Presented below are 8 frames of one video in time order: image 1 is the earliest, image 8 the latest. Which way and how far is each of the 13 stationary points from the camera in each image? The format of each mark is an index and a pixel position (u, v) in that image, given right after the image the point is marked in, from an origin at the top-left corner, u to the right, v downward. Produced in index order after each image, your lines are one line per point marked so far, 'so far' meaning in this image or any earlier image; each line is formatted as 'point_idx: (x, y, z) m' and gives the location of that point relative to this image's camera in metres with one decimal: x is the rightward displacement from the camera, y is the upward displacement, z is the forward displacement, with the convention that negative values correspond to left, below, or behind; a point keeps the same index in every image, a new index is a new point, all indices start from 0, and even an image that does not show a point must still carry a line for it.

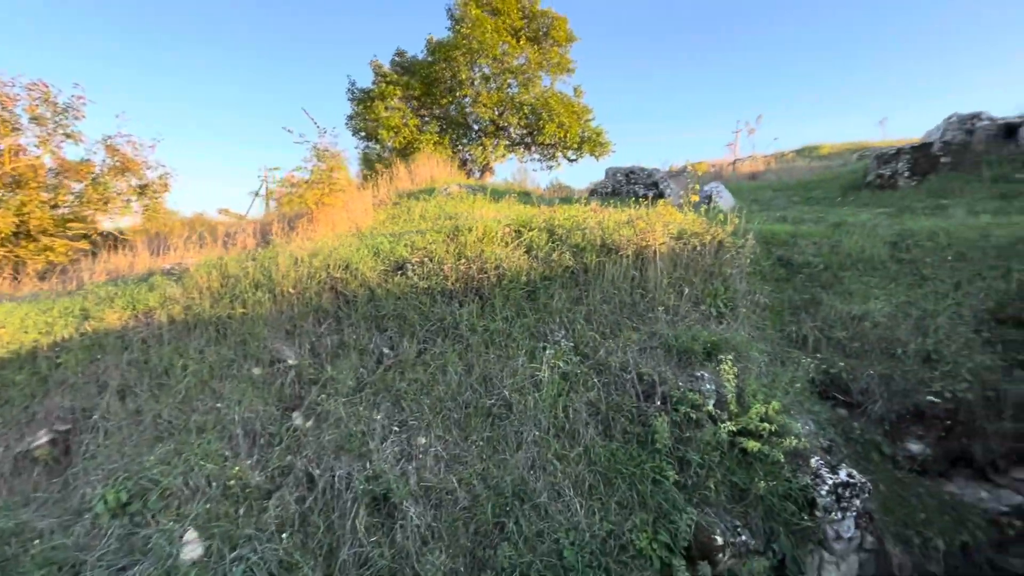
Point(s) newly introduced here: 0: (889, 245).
0: (+4.4, +0.5, +5.6) m
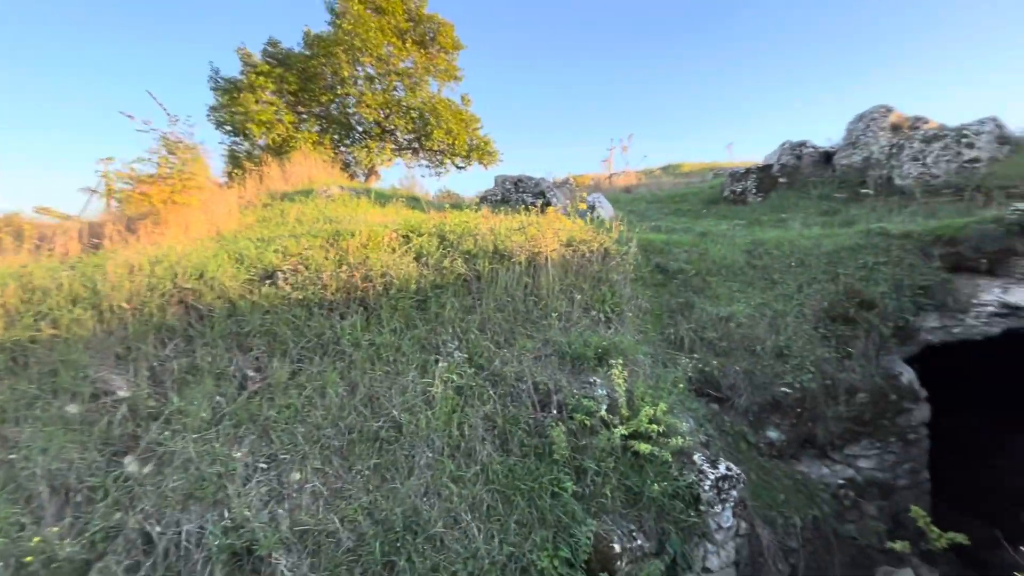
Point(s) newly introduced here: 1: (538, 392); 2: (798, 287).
0: (+3.1, +0.5, +6.2) m
1: (+0.2, -0.8, +3.7) m
2: (+3.3, 0.0, +5.5) m
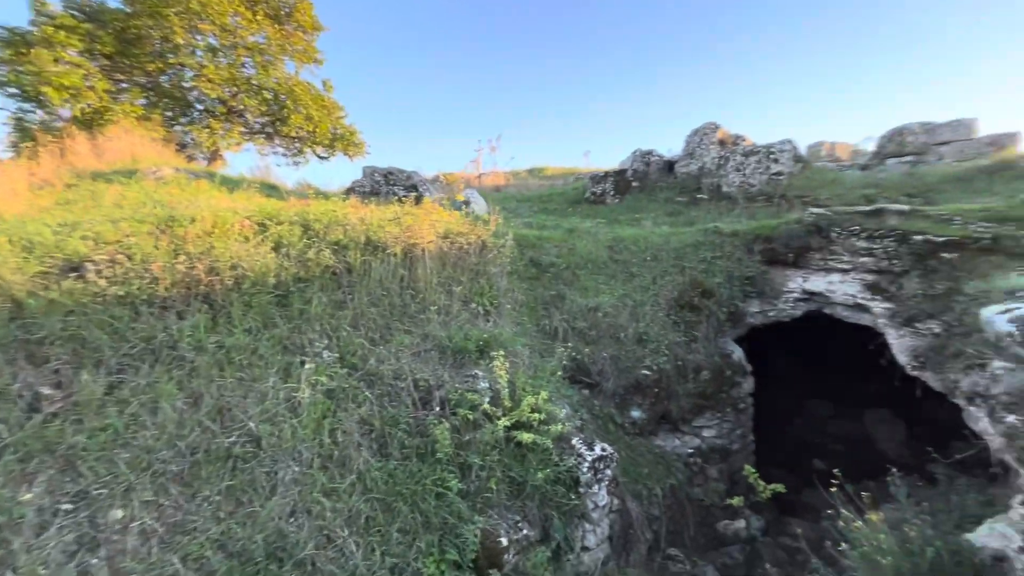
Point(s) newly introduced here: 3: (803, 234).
0: (+1.4, +0.6, +6.7) m
1: (-0.7, -0.7, +3.5) m
2: (+1.8, +0.1, +6.1) m
3: (+3.4, +0.6, +5.7) m
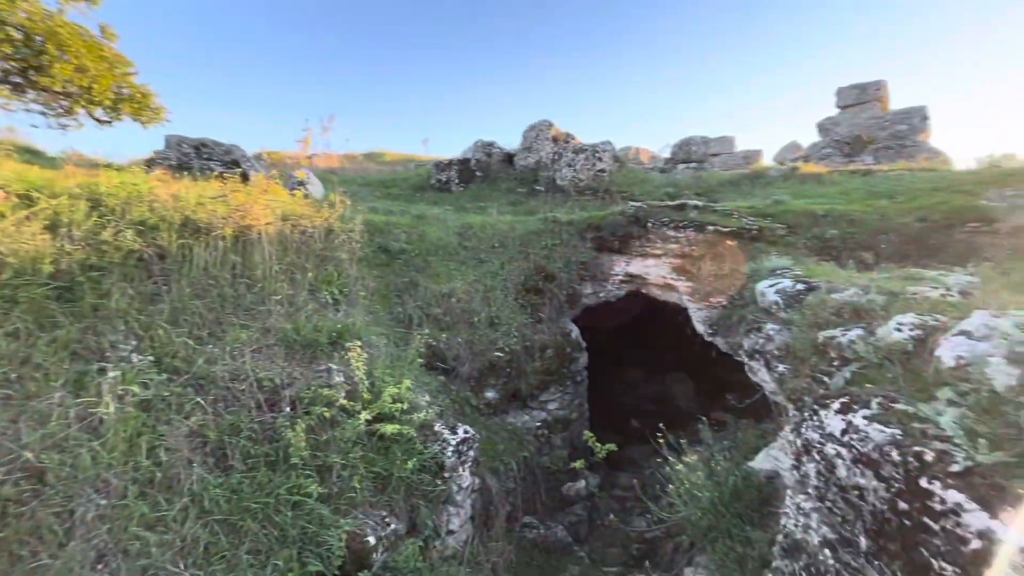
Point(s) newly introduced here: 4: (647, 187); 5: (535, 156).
0: (-0.8, +0.8, +6.8) m
1: (-1.6, -0.7, +3.1) m
2: (-0.1, +0.3, +6.3) m
3: (+1.5, +0.9, +6.4) m
4: (+2.6, +1.9, +9.1) m
5: (+0.5, +2.8, +10.1) m
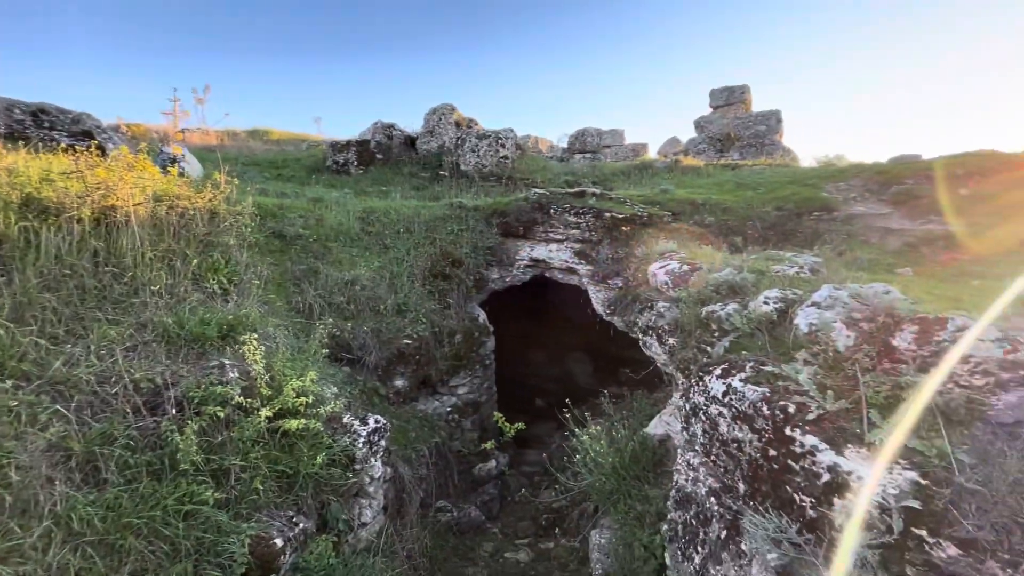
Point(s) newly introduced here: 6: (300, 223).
0: (-2.1, +0.9, +6.5) m
1: (-2.1, -0.6, +2.8) m
2: (-1.4, +0.5, +6.2) m
3: (+0.2, +1.1, +6.6) m
4: (+0.7, +2.2, +9.4) m
5: (-1.5, +3.1, +9.9) m
6: (-2.6, +0.8, +5.9) m
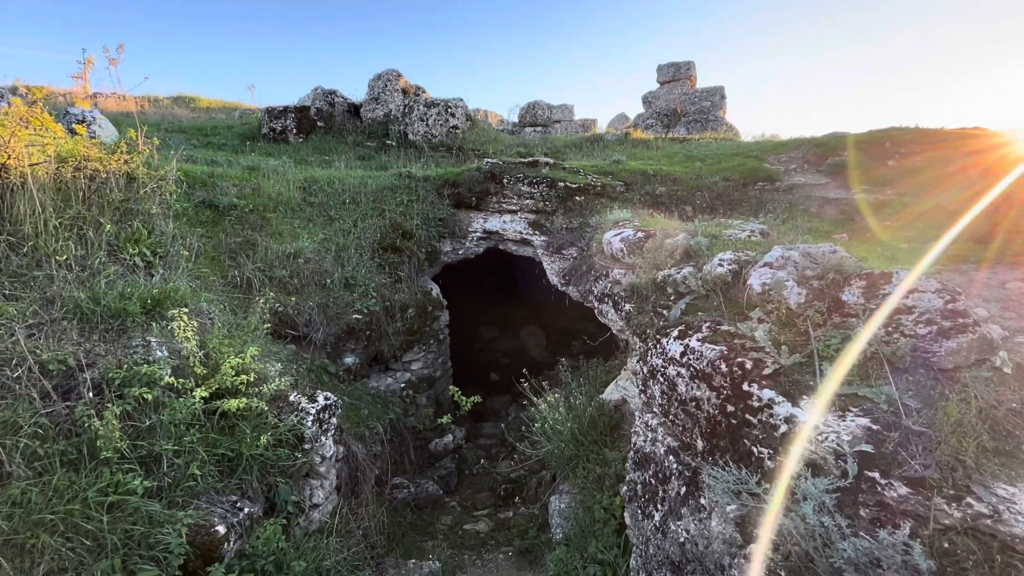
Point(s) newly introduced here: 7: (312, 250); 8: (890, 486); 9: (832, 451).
0: (-2.7, +1.3, +6.1) m
1: (-2.4, -0.4, +2.4) m
2: (-1.9, +0.8, +5.9) m
3: (-0.4, +1.5, +6.4) m
4: (-0.2, +2.7, +9.2) m
5: (-2.5, +3.6, +9.5) m
6: (-3.2, +1.1, +5.4) m
7: (-2.2, +0.4, +5.2) m
8: (+1.3, -0.7, +1.7) m
9: (+1.2, -0.6, +1.8) m
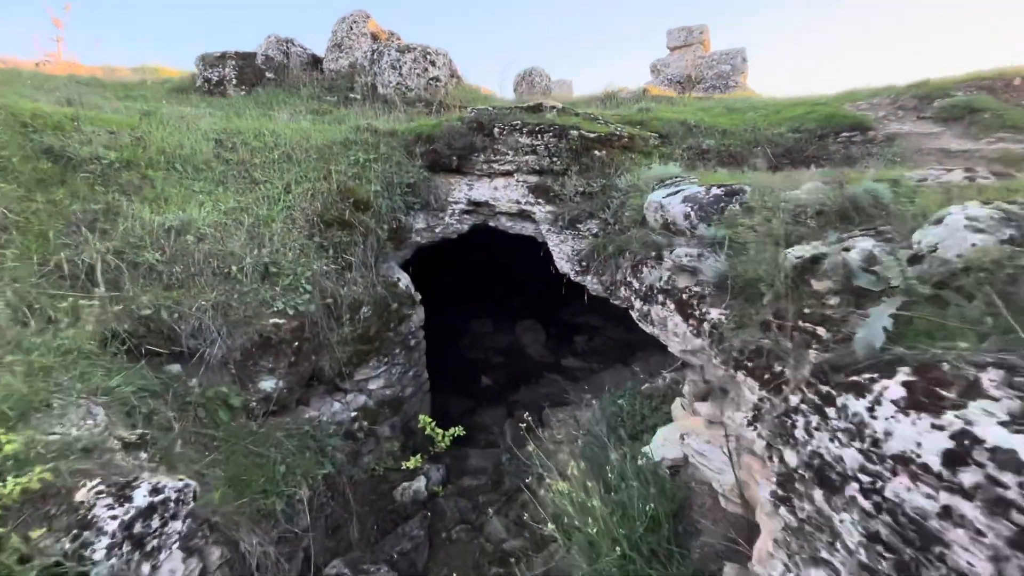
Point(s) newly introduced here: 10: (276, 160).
0: (-2.7, +1.3, +4.4) m
1: (-2.4, -0.4, +0.8) m
2: (-2.0, +0.9, +4.2) m
3: (-0.5, +1.6, +4.8) m
4: (-0.3, +2.9, +7.5) m
5: (-2.6, +3.7, +7.7) m
6: (-3.2, +1.2, +3.7) m
7: (-2.2, +0.5, +3.5) m
8: (+1.3, -0.7, +0.1) m
9: (+1.2, -0.6, +0.2) m
10: (-2.2, +1.2, +4.4) m
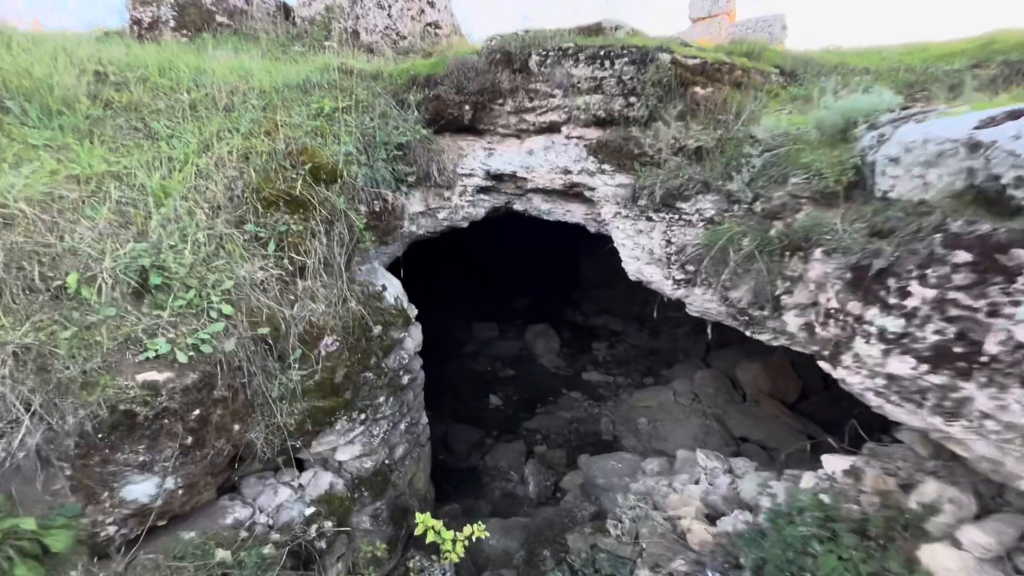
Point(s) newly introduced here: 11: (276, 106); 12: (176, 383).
0: (-2.5, +1.3, +2.8) m
1: (-2.1, -0.6, -0.7) m
2: (-1.7, +0.8, +2.7) m
3: (-0.2, +1.5, +3.2) m
4: (-0.1, +2.9, +5.9) m
5: (-2.4, +3.7, +6.1) m
6: (-2.9, +1.1, +2.2) m
7: (-1.9, +0.4, +2.0) m
8: (+1.6, -0.9, -1.4) m
9: (+1.5, -0.8, -1.3) m
10: (-1.9, +1.1, +2.9) m
11: (-1.5, +1.2, +3.0) m
12: (-1.4, -0.4, +2.0) m
